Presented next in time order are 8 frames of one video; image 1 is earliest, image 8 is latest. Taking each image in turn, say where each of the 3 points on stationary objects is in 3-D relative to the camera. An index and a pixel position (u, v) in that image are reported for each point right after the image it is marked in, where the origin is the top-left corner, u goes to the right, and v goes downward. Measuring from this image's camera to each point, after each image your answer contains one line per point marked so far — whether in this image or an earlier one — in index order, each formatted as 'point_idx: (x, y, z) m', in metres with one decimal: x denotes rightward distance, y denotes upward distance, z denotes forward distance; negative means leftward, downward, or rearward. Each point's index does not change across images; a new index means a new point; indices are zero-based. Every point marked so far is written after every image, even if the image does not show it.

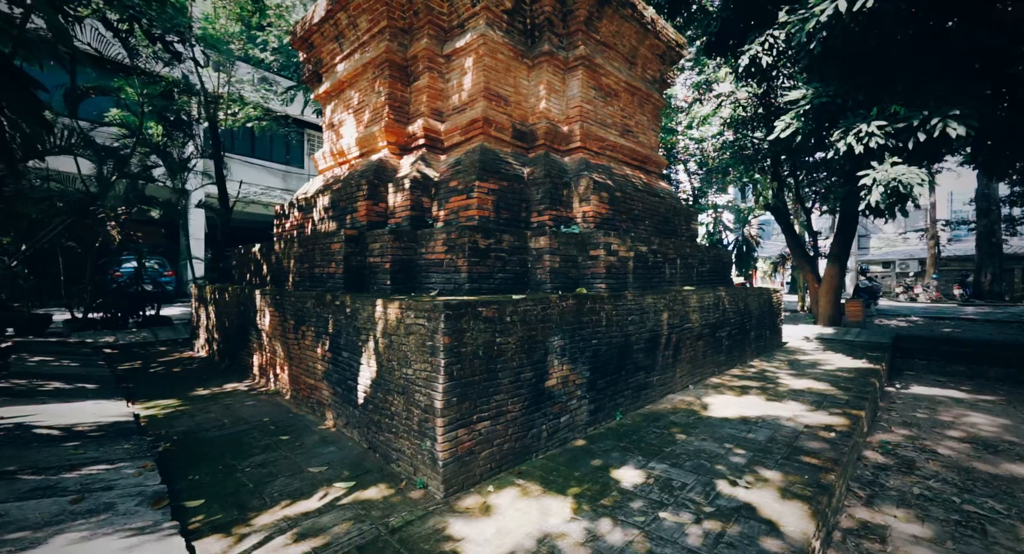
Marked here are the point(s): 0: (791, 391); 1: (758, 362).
0: (+3.8, -1.5, +6.9) m
1: (+4.1, -1.4, +8.6) m
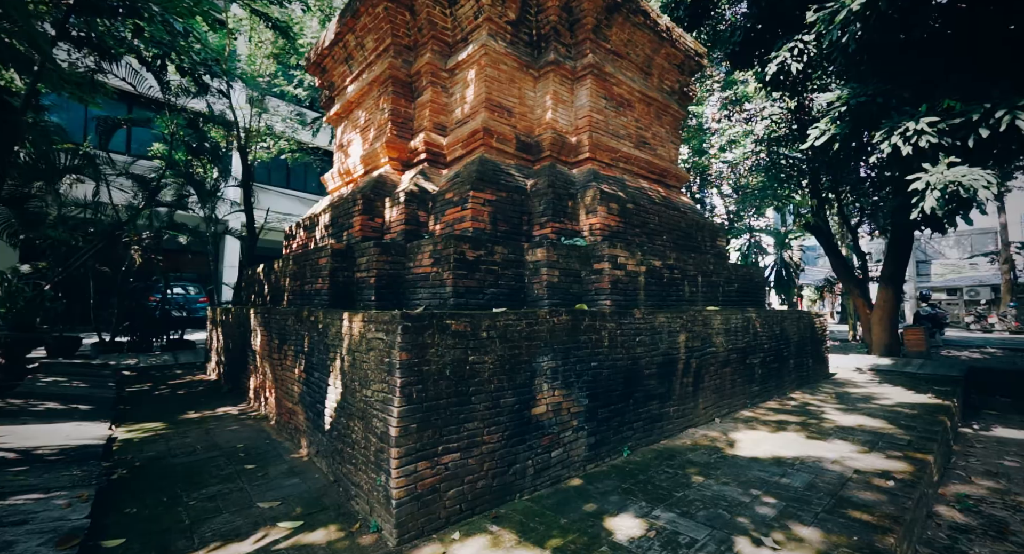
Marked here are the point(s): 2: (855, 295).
0: (+3.8, -1.8, +6.0) m
1: (+4.3, -1.8, +7.6) m
2: (+7.9, -0.4, +11.8) m
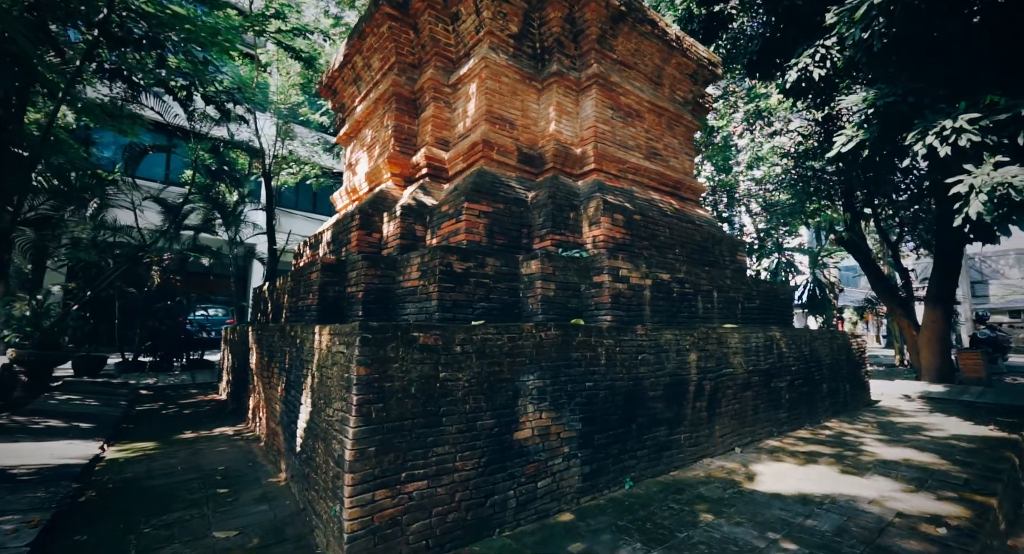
0: (+3.8, -1.9, +5.3) m
1: (+4.4, -2.0, +6.9) m
2: (+8.3, -0.8, +10.9) m
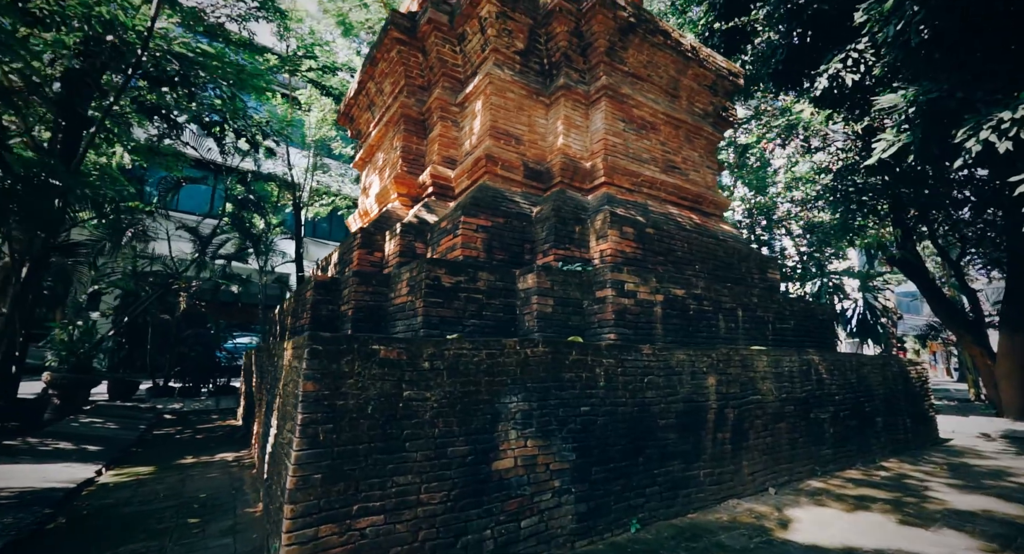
0: (+3.8, -2.0, +4.5) m
1: (+4.5, -2.2, +6.0) m
2: (+8.7, -1.3, +9.7) m
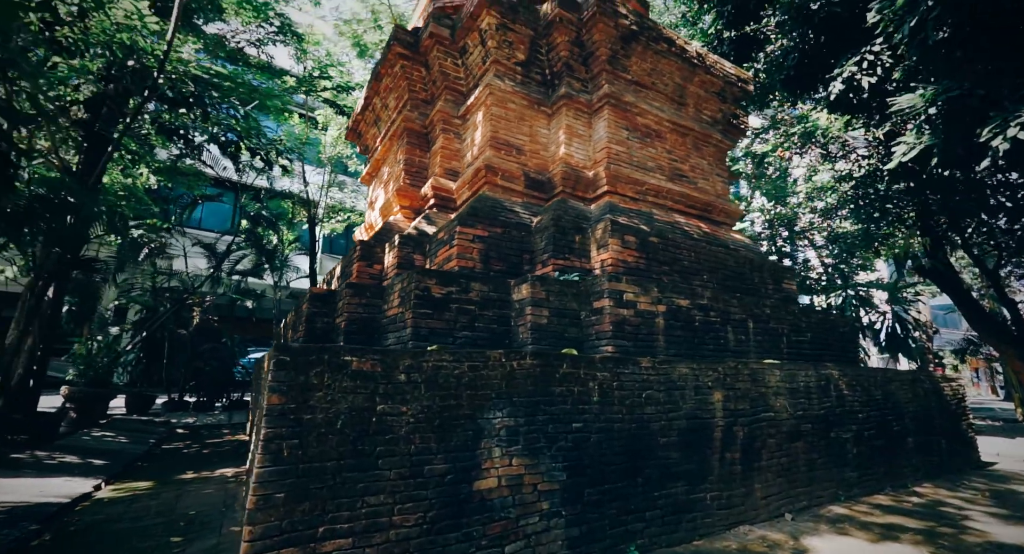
0: (+3.8, -2.1, +4.1) m
1: (+4.6, -2.3, +5.6) m
2: (+8.9, -1.5, +9.1) m
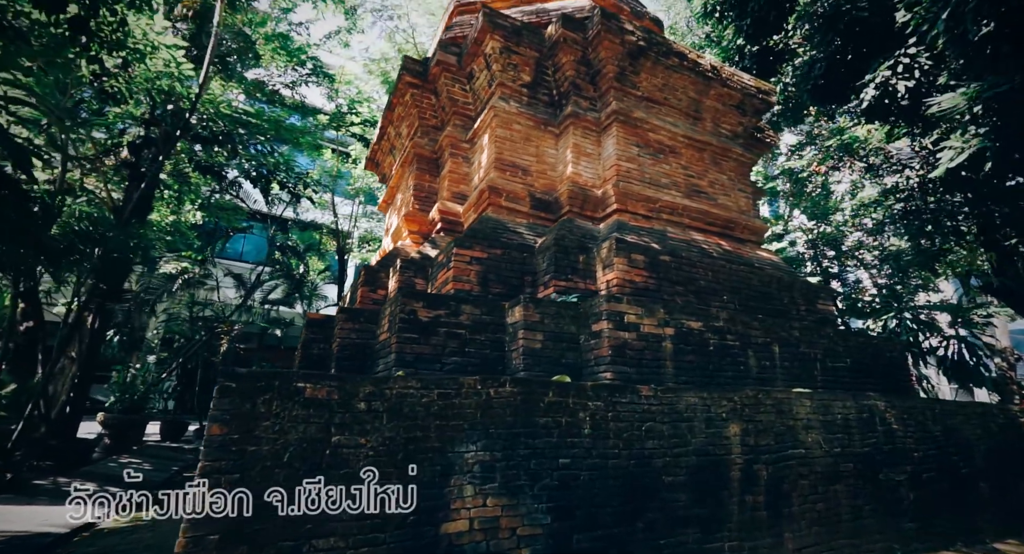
0: (+3.7, -2.2, +3.4) m
1: (+4.6, -2.5, +4.8) m
2: (+9.3, -1.8, +8.0) m
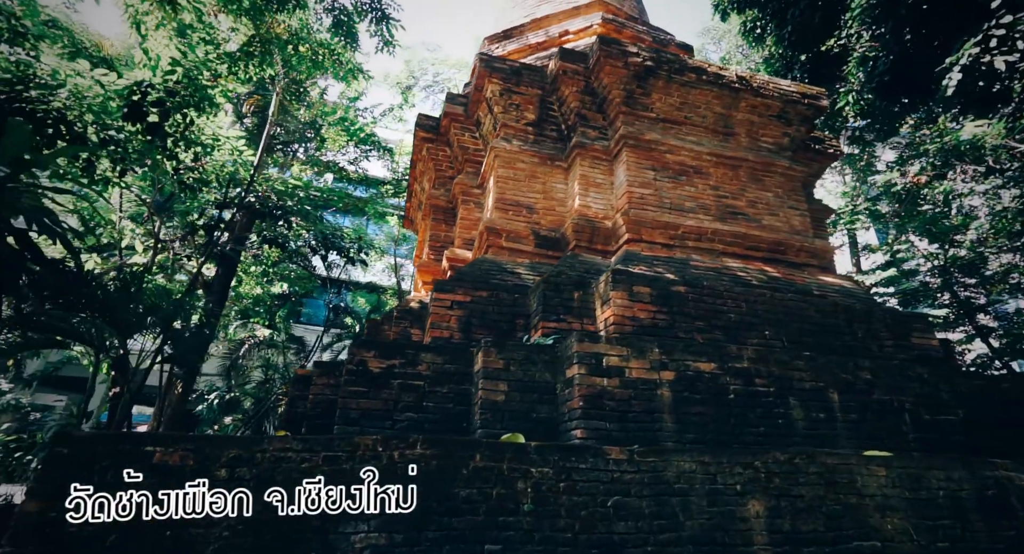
0: (+3.4, -2.1, +1.9) m
1: (+4.6, -2.5, +3.0) m
2: (+9.7, -1.8, +5.4) m
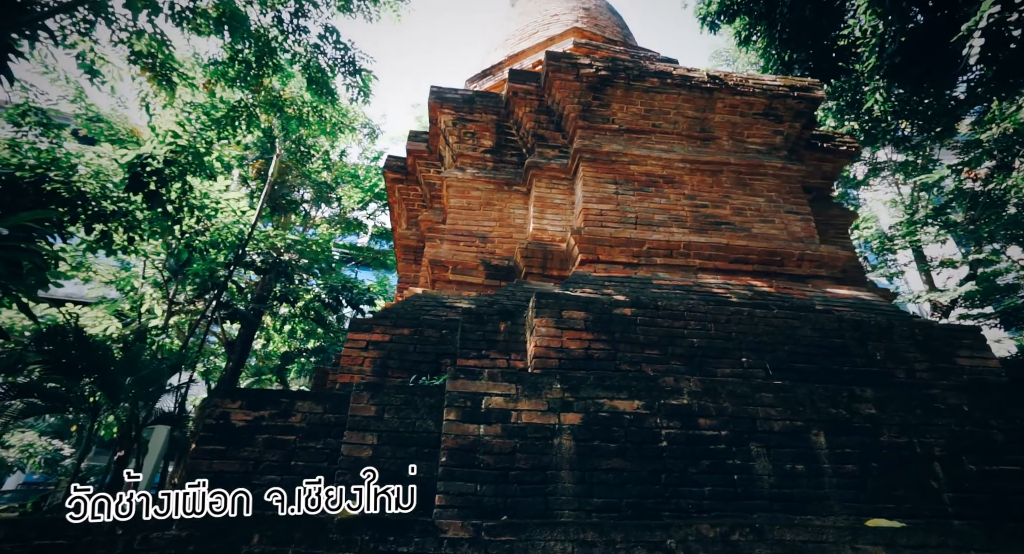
0: (+2.6, -1.8, +0.7) m
1: (+4.0, -2.3, +1.6) m
2: (+9.3, -1.5, +3.4) m
